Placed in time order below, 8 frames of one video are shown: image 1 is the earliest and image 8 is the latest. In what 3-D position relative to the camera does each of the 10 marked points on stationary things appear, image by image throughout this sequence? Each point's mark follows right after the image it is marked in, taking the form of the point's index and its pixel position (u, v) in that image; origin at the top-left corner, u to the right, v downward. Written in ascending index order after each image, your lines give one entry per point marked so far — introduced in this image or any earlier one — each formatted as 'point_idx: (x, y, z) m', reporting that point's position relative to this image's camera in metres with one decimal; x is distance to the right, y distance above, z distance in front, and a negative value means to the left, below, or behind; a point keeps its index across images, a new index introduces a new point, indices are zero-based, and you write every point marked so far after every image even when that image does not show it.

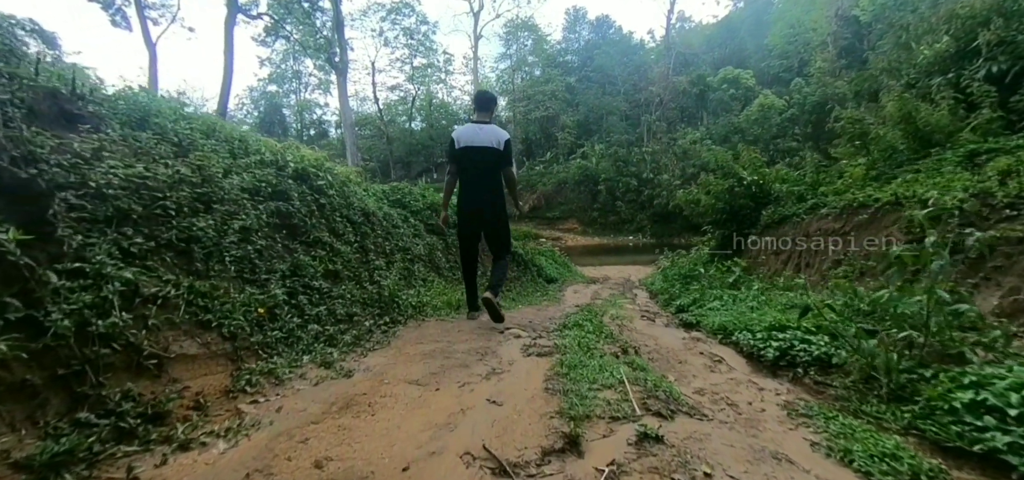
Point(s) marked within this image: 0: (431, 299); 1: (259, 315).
0: (-1.1, -0.8, +5.3) m
1: (-1.8, -0.5, +2.9) m
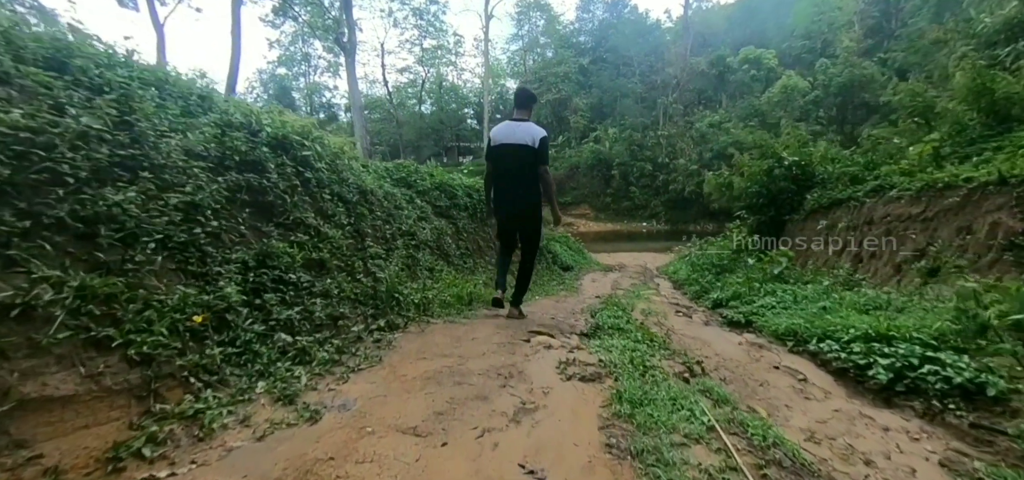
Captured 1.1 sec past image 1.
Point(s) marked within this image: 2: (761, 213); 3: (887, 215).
0: (-0.8, -0.6, +4.5) m
1: (-1.6, -0.4, +2.1) m
2: (+5.8, +0.6, +9.5) m
3: (+5.3, +0.3, +5.7) m
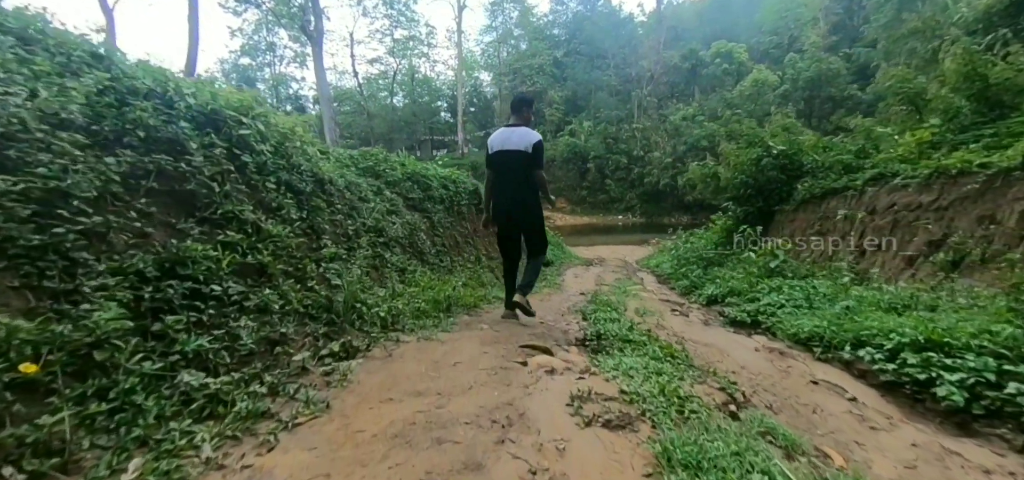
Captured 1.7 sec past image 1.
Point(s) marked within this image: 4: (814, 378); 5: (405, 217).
0: (-1.0, -0.6, +3.8) m
1: (-1.6, -0.4, +1.3) m
2: (+5.3, +0.8, +9.2) m
3: (+5.0, +0.5, +5.4) m
4: (+2.1, -1.0, +2.9) m
5: (-1.5, +0.3, +5.6) m
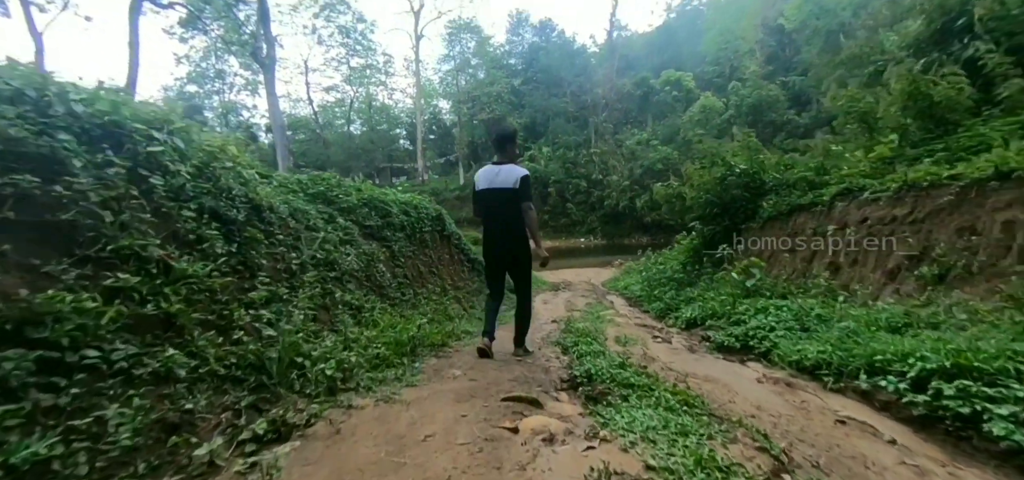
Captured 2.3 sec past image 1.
0: (-1.1, -0.8, +3.2) m
1: (-1.5, -0.6, +0.7) m
2: (+4.5, +0.4, +9.2) m
3: (+4.7, +0.3, +5.4) m
4: (+2.0, -1.1, +2.5) m
5: (-1.9, -0.1, +5.0) m
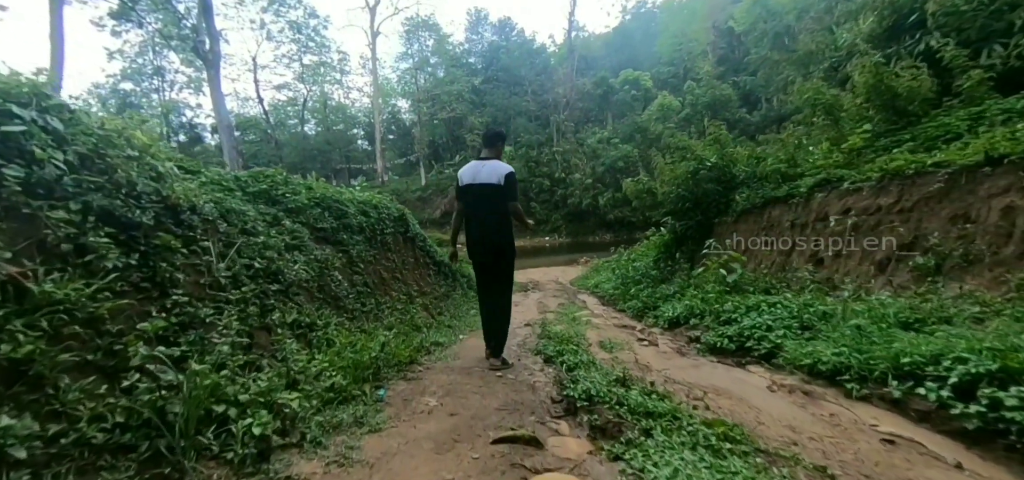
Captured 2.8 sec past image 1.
0: (-1.2, -0.9, +2.6) m
1: (-1.4, -0.6, +0.1) m
2: (+3.9, +0.5, +9.1) m
3: (+4.3, +0.4, +5.2) m
4: (+2.0, -1.0, +2.2) m
5: (-2.1, -0.1, +4.3) m
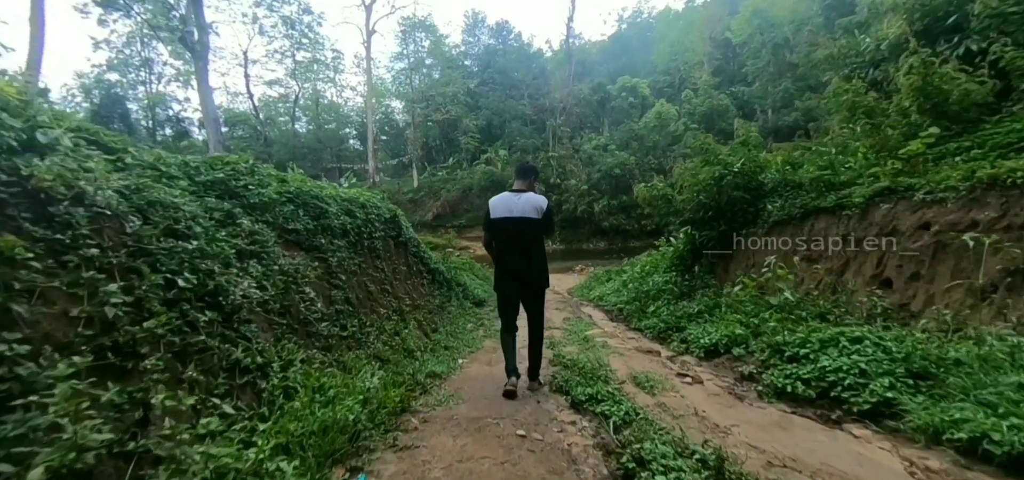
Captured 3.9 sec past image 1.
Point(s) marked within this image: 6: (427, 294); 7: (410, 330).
0: (-1.0, -0.9, +1.6) m
1: (-1.1, -0.6, -0.9) m
2: (+4.0, +0.3, +8.3) m
3: (+4.5, +0.2, +4.4) m
4: (+2.2, -1.2, +1.3) m
5: (-1.9, -0.2, +3.4) m
6: (-1.6, -1.0, +7.6) m
7: (-1.3, -1.2, +5.4) m
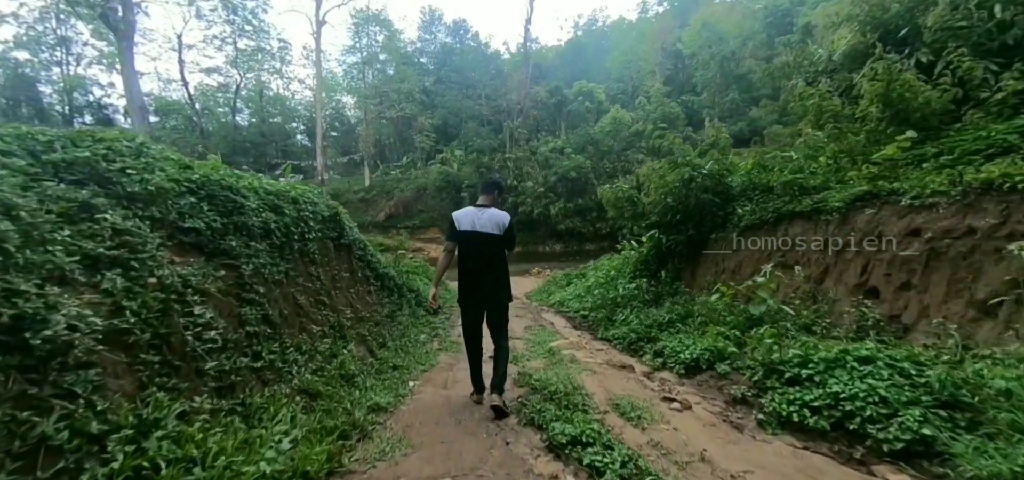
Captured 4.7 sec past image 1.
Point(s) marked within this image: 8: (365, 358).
0: (-1.0, -0.9, +0.8) m
1: (-0.9, -0.6, -1.7) m
2: (+3.2, +0.2, +8.0) m
3: (+4.1, +0.1, +4.2) m
4: (+2.2, -1.2, +0.9) m
5: (-2.1, -0.2, +2.4) m
6: (-2.3, -1.1, +6.7) m
7: (-1.8, -1.2, +4.5) m
8: (-1.8, -1.4, +4.9) m
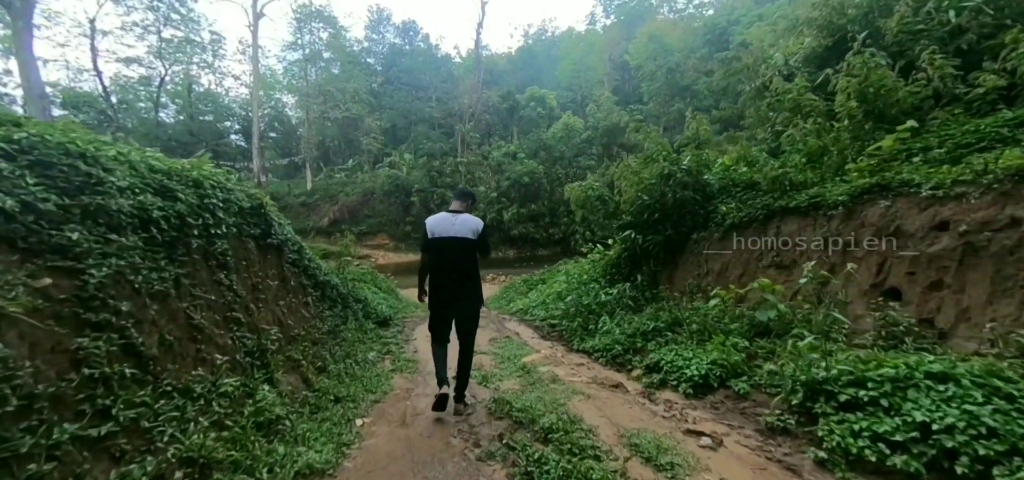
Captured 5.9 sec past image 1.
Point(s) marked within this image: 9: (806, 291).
0: (-0.8, -0.8, -0.2) m
1: (-0.3, -0.5, -2.7) m
2: (+2.6, +0.2, +7.4) m
3: (+4.0, +0.2, +3.8) m
4: (+2.4, -1.1, +0.2) m
5: (-2.1, -0.1, +1.3) m
6: (-2.7, -1.1, +5.5) m
7: (-1.9, -1.2, +3.3) m
8: (-2.0, -1.4, +3.8) m
9: (+3.5, -0.6, +4.7) m
